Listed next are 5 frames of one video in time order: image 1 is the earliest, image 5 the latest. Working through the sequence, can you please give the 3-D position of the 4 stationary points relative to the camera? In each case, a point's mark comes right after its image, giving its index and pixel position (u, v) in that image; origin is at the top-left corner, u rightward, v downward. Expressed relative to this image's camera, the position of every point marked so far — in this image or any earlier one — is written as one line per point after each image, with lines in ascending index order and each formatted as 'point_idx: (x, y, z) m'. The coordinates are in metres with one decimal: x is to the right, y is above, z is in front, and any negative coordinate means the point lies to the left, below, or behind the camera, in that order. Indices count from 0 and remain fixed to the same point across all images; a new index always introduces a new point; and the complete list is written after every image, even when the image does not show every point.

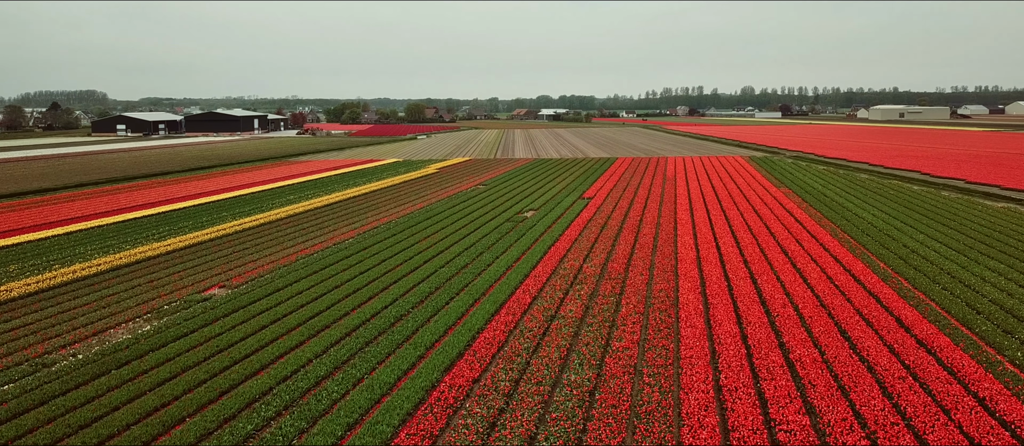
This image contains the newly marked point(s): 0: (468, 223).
0: (-1.6, 0.0, +18.5) m
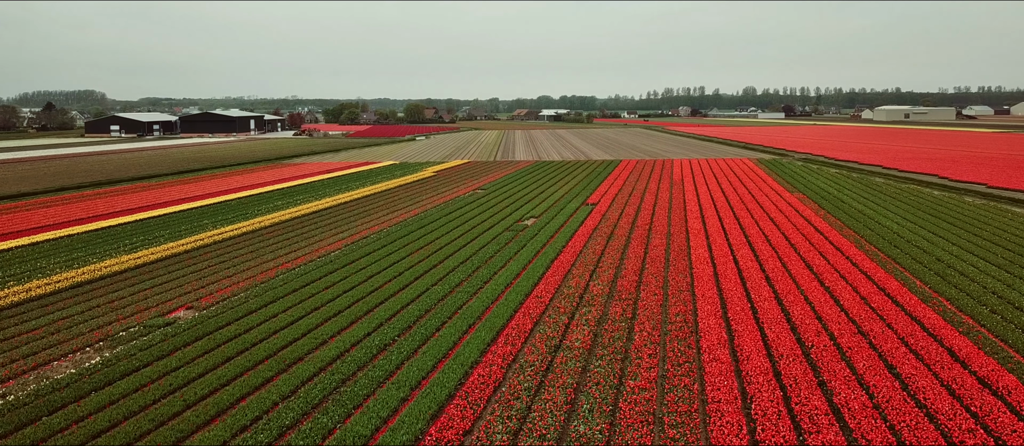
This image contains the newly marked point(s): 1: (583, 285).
0: (-1.6, -0.3, +17.3) m
1: (+1.6, -1.4, +12.0) m
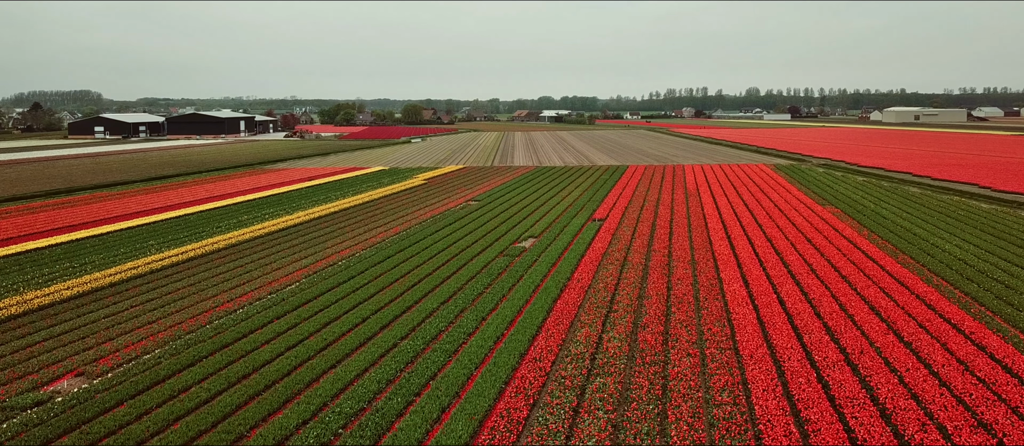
0: (-1.7, -1.0, +14.6) m
1: (+1.5, -2.1, +9.4) m
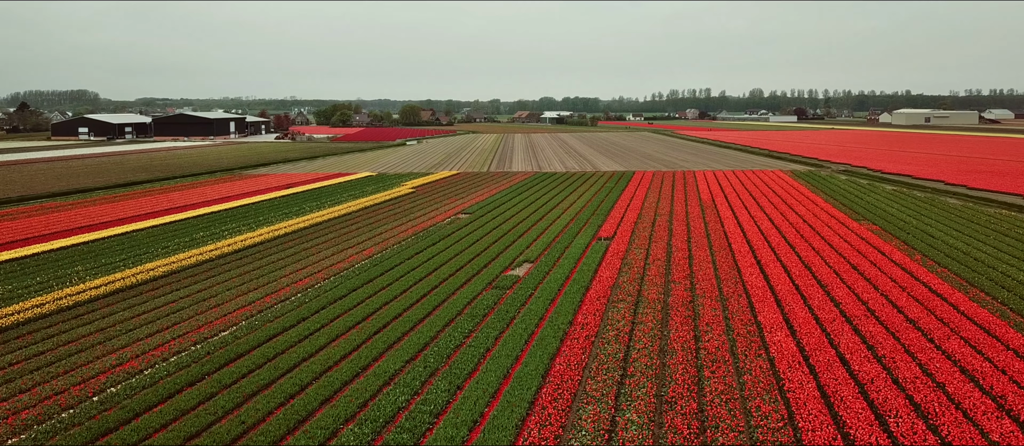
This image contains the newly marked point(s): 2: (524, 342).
0: (-1.9, -1.6, +12.1) m
1: (+1.2, -2.7, +6.9) m
2: (+0.2, -2.1, +9.5) m
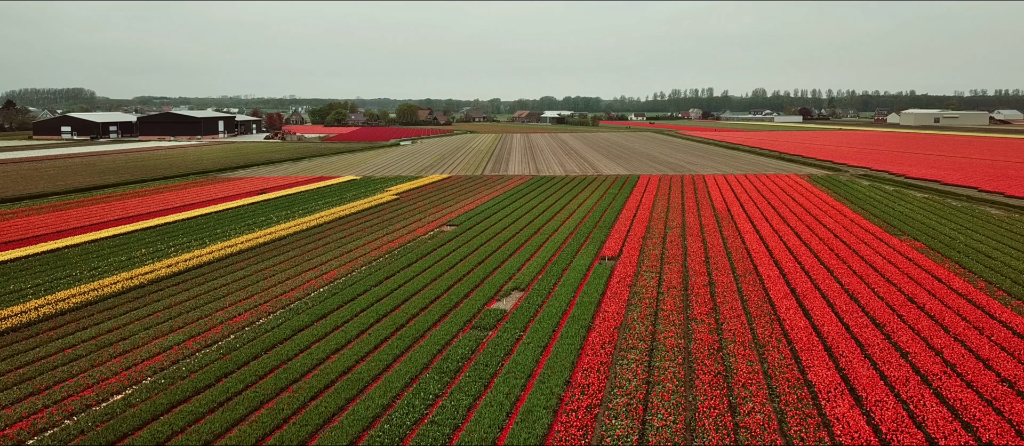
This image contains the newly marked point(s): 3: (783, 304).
0: (-2.3, -2.0, +9.8) m
1: (+0.9, -3.2, +4.6) m
2: (-0.1, -2.6, +7.1) m
3: (+5.6, -1.6, +10.9) m
